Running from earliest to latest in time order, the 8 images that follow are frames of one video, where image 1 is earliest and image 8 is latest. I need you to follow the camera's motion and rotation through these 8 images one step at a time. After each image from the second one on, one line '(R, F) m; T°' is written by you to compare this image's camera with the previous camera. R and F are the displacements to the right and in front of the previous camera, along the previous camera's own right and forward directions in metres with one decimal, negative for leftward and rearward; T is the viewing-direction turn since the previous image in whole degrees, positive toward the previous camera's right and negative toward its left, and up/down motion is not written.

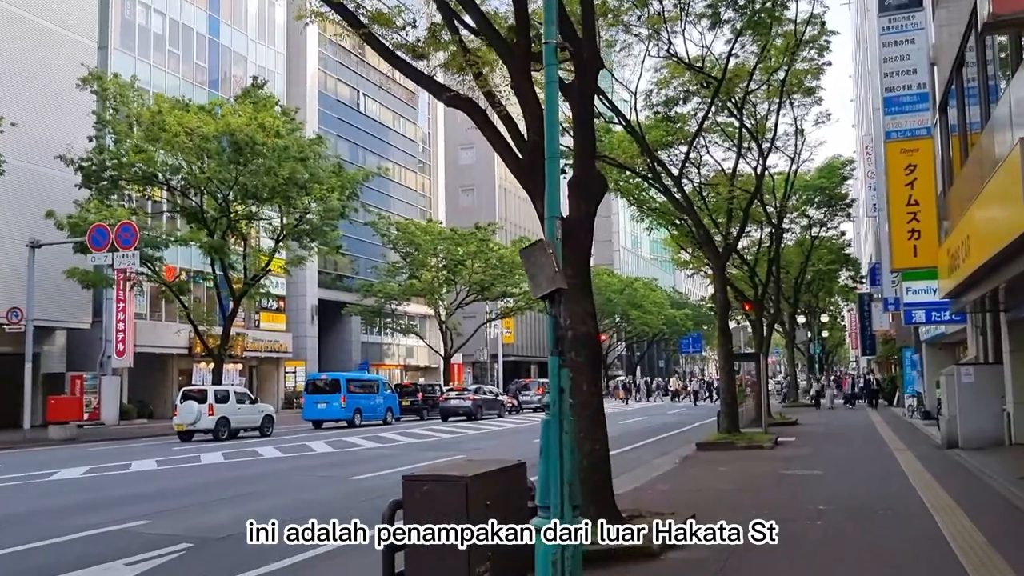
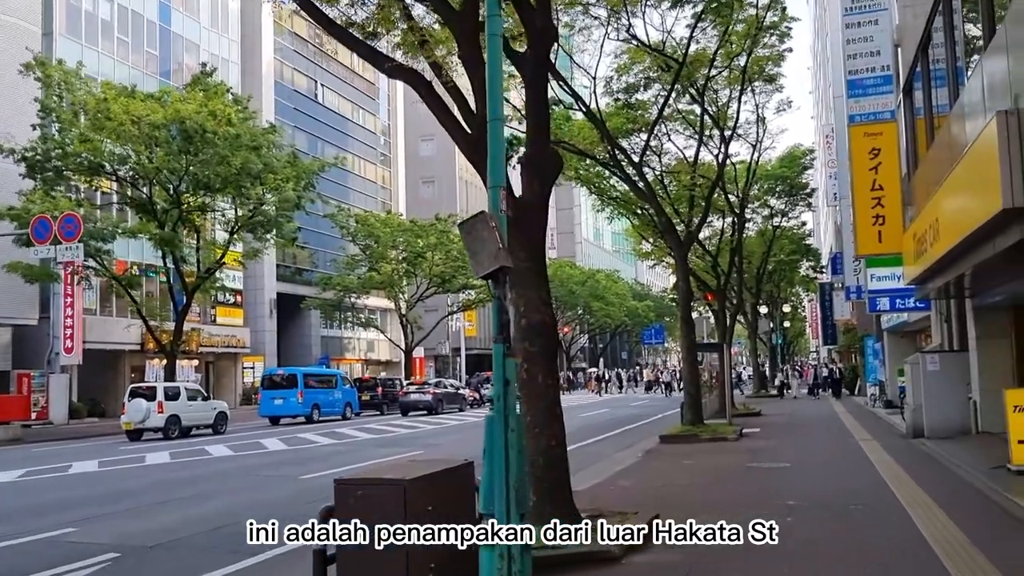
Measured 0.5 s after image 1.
(+0.1, +0.5) m; +2°
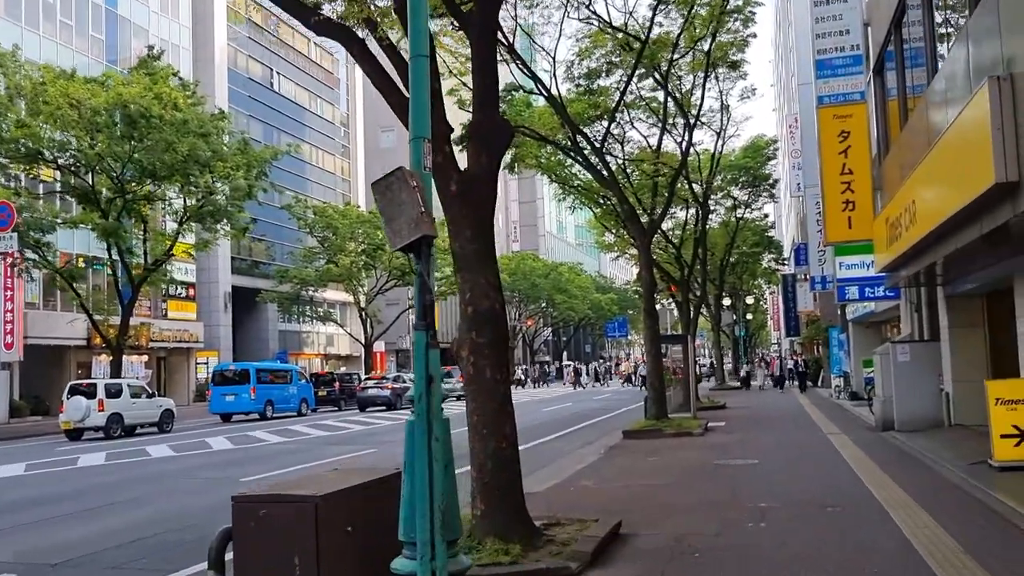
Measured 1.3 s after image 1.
(+0.1, +0.8) m; +2°
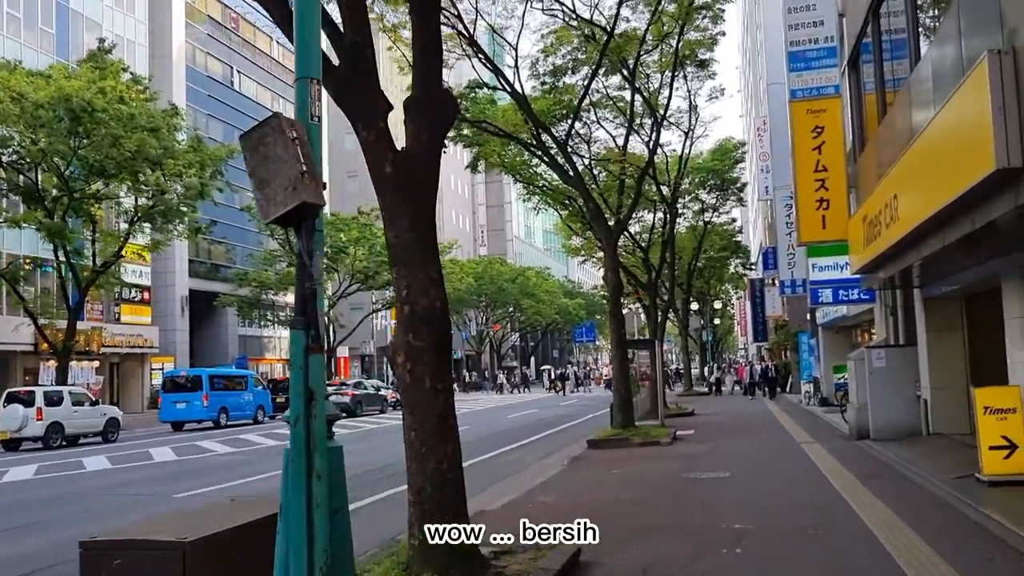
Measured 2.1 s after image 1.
(+0.2, +0.8) m; +2°
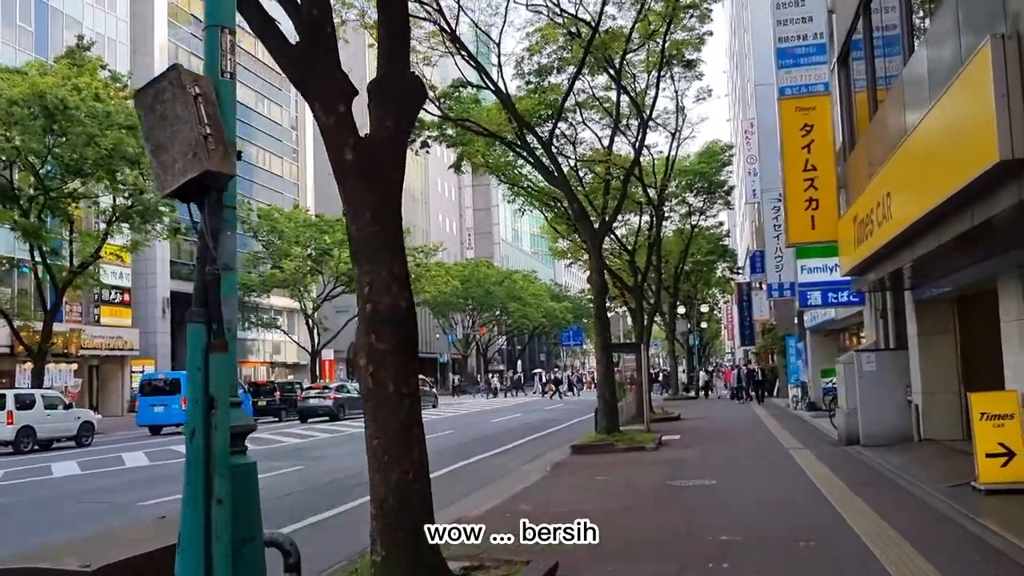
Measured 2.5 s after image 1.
(+0.1, +0.4) m; +1°
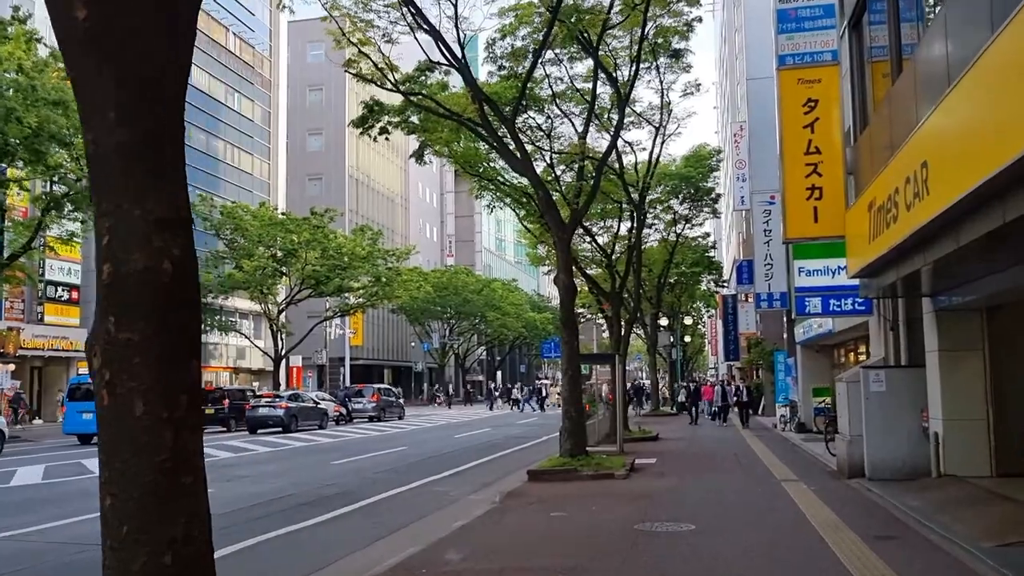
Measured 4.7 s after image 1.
(+0.5, +2.2) m; +1°
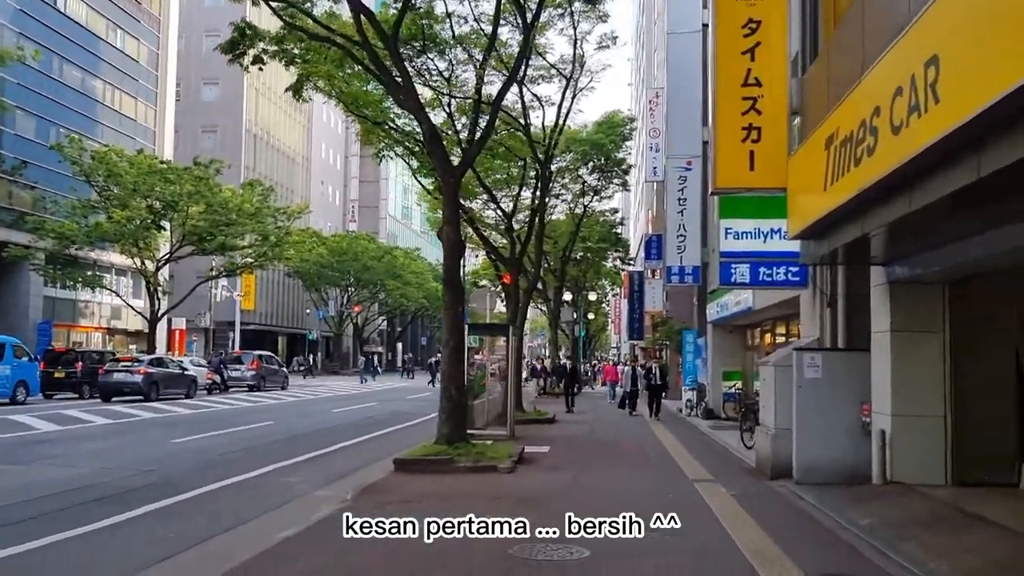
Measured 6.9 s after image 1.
(+0.5, +2.3) m; +6°
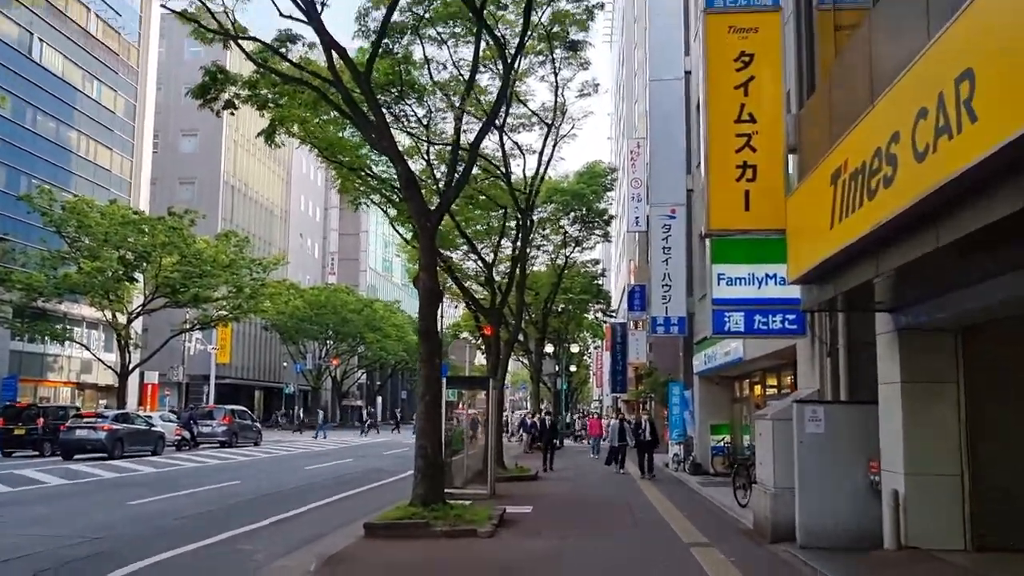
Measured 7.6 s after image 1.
(0.0, +0.7) m; +1°
